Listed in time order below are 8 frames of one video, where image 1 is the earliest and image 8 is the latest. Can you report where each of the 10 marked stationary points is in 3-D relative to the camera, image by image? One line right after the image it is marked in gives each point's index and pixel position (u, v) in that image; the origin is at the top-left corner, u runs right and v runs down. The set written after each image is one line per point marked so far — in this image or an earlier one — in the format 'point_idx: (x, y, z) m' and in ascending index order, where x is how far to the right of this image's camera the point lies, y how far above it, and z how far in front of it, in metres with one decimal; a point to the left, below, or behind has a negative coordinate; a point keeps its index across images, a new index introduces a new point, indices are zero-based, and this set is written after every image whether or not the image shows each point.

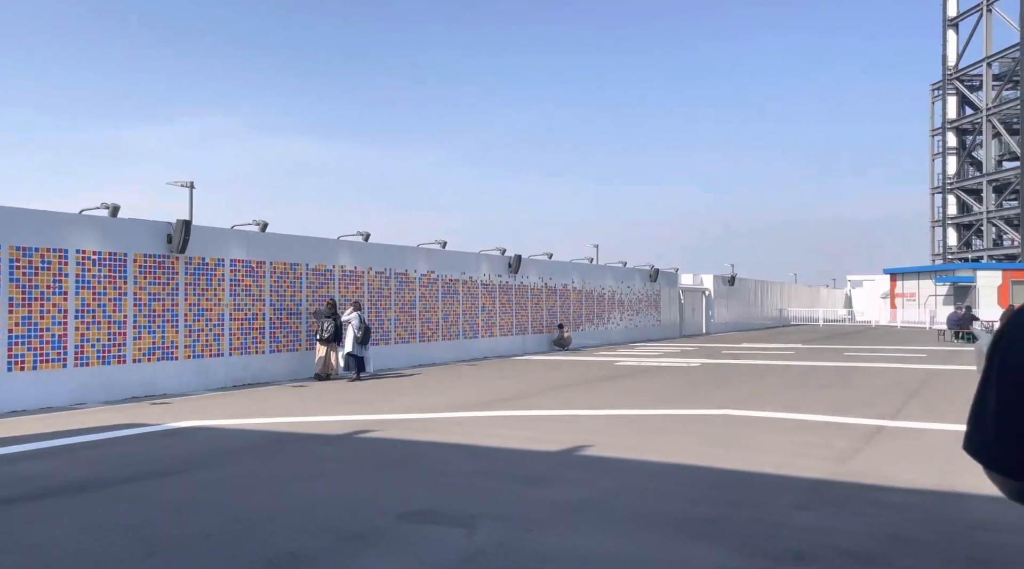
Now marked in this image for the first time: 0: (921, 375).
0: (+7.1, -1.6, +14.6) m
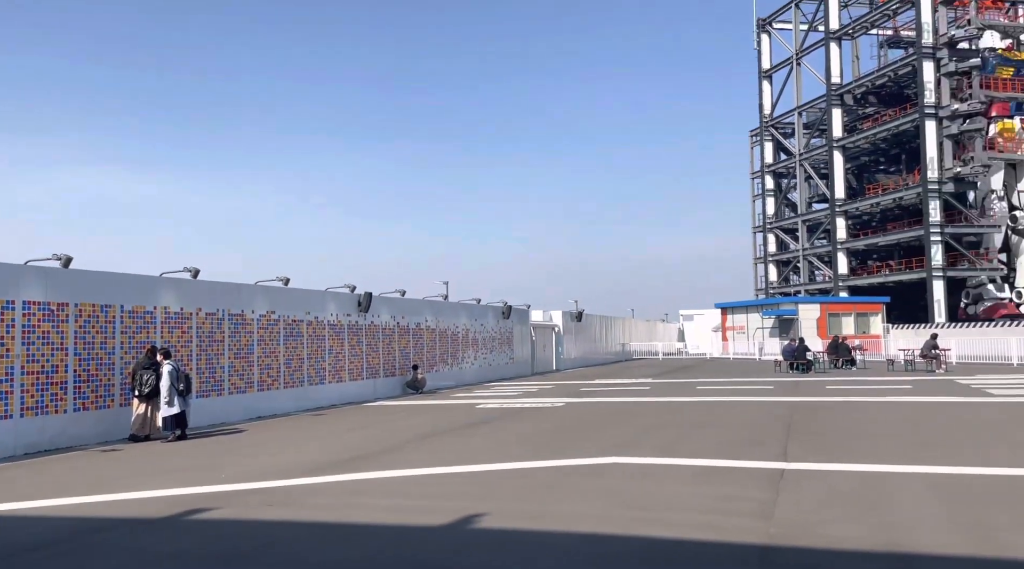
0: (+4.7, -2.1, +14.5) m
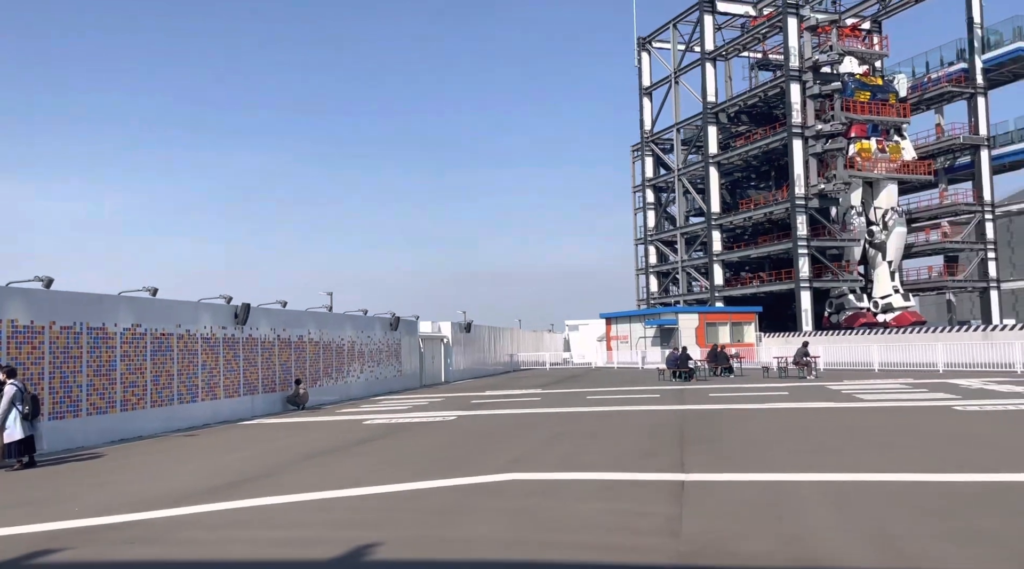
0: (+2.8, -2.3, +14.6) m
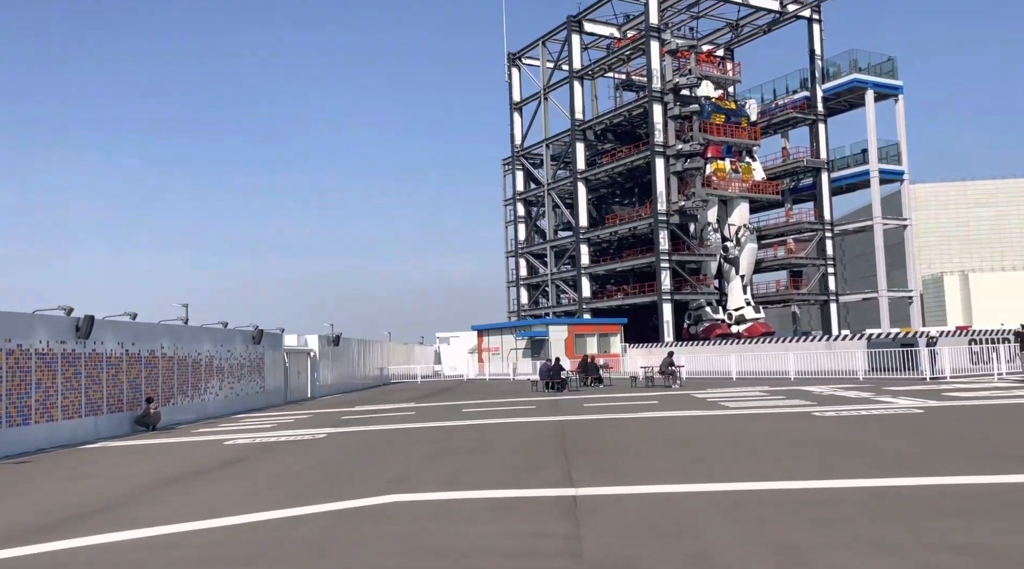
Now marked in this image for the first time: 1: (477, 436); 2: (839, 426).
0: (+0.7, -2.5, +14.3) m
1: (-0.5, -2.6, +14.6) m
2: (+6.2, -2.8, +16.1) m
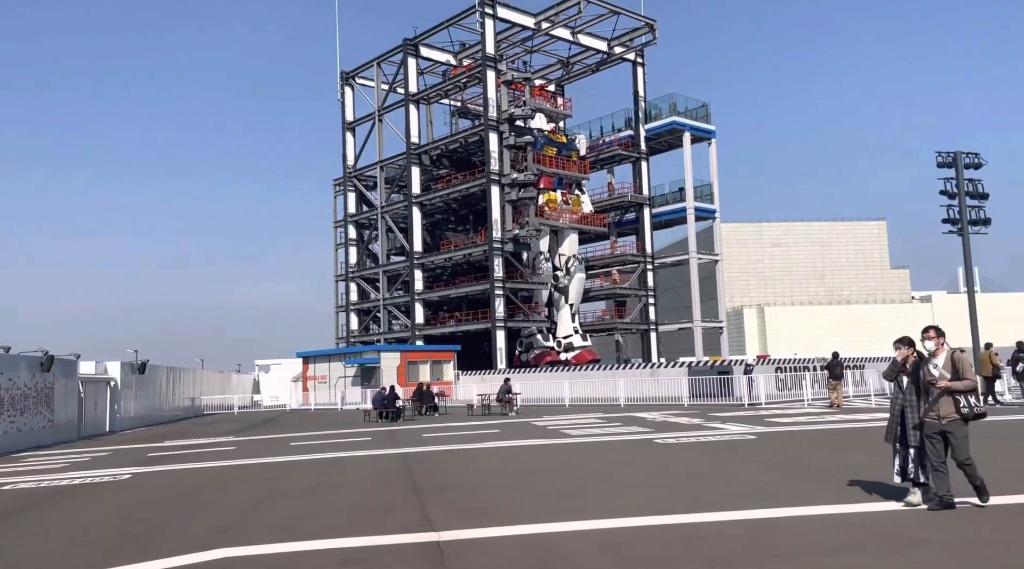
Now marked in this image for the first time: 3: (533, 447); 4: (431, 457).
0: (-1.8, -2.8, +13.1) m
1: (-3.0, -2.9, +13.0) m
2: (+3.2, -3.3, +15.9) m
3: (+0.6, -3.4, +18.2) m
4: (-1.5, -3.3, +16.7) m
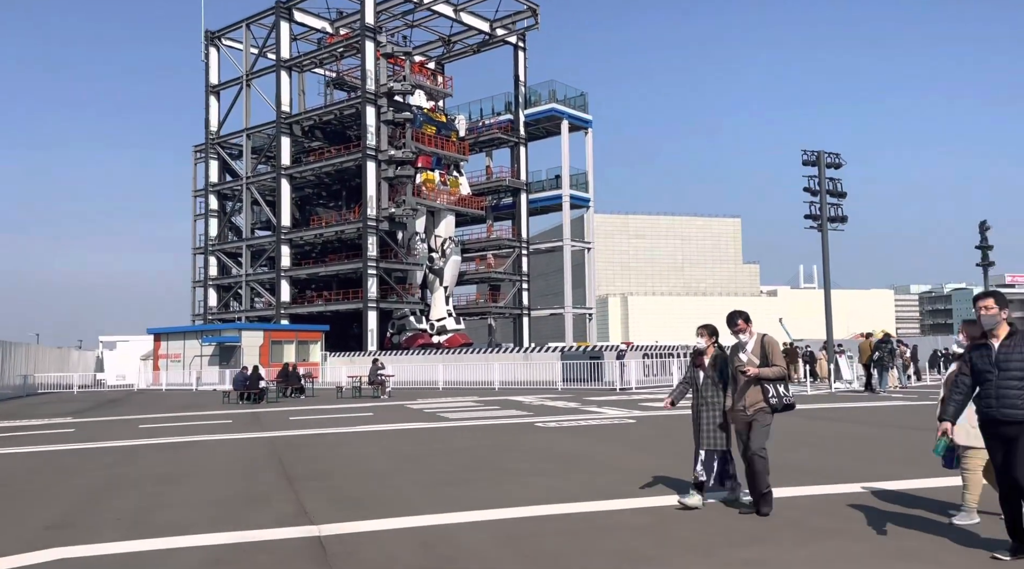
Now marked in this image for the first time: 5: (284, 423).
0: (-3.4, -2.3, +11.7) m
1: (-4.7, -2.3, +11.4) m
2: (+1.1, -2.9, +15.2) m
3: (-1.9, -2.9, +17.1) m
4: (-3.7, -2.7, +15.3) m
5: (-5.1, -3.1, +19.0) m
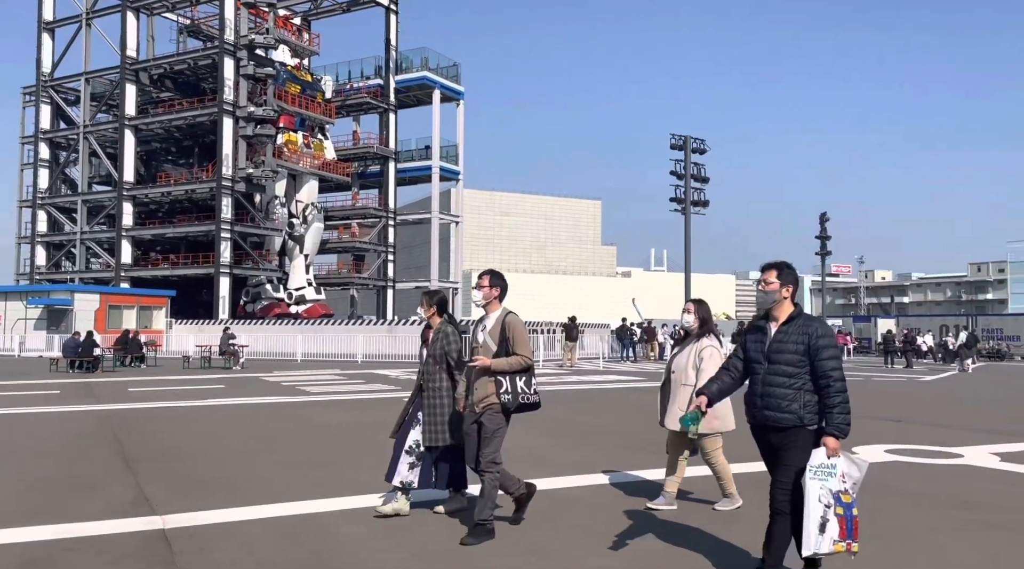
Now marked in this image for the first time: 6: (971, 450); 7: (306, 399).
0: (-4.8, -1.6, +9.9) m
1: (-6.1, -1.7, +9.5) m
2: (-1.0, -2.3, +14.2) m
3: (-4.3, -2.2, +15.6) m
4: (-5.8, -2.0, +13.5) m
5: (-7.7, -2.2, +16.9) m
6: (+8.2, -3.0, +15.2) m
7: (-4.1, -2.3, +17.3) m
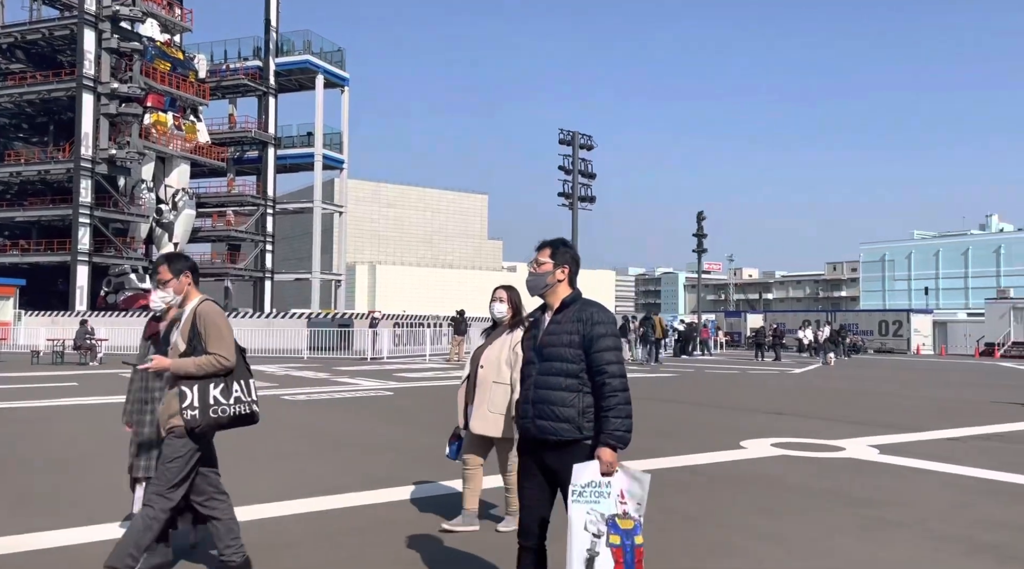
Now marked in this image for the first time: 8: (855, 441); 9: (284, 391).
0: (-5.9, -1.4, +8.3) m
1: (-7.1, -1.5, +7.8) m
2: (-2.8, -2.1, +13.1) m
3: (-6.2, -1.9, +14.0) m
4: (-7.4, -1.8, +11.8) m
5: (-9.7, -1.9, +14.9) m
6: (+6.2, -2.9, +15.4) m
7: (-6.2, -2.1, +15.8) m
8: (+6.3, -2.8, +15.5) m
9: (-5.3, -2.4, +19.4) m
